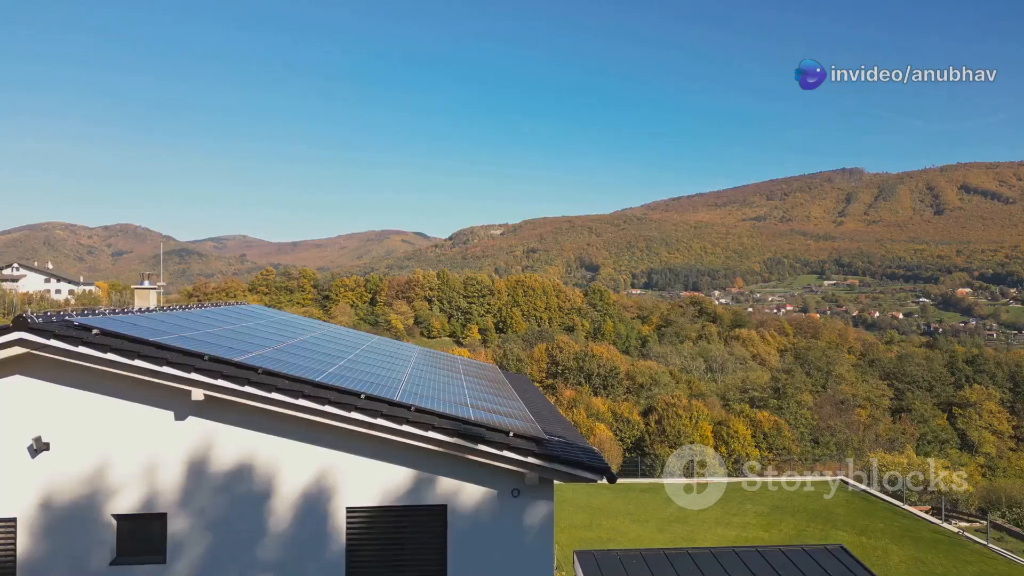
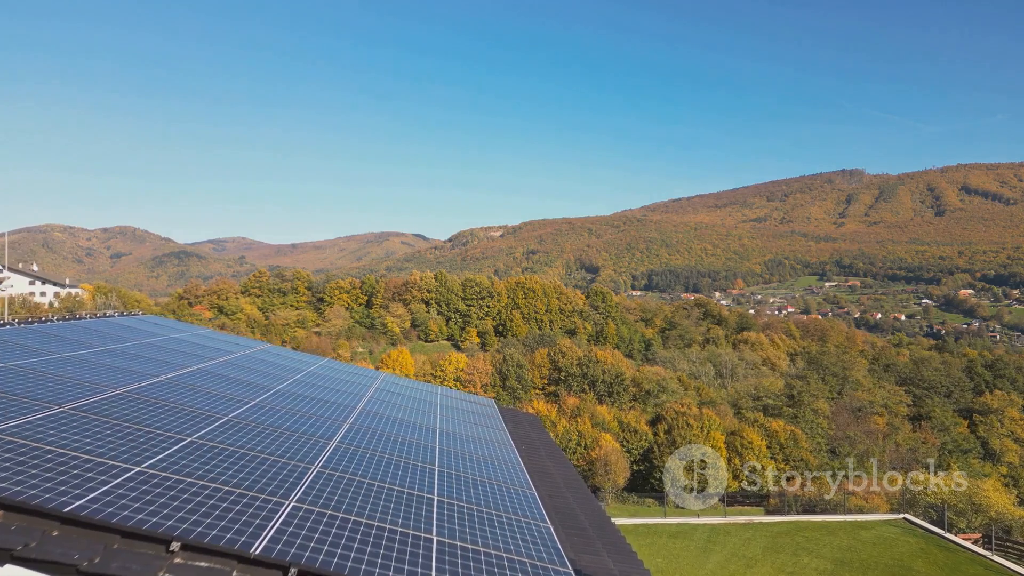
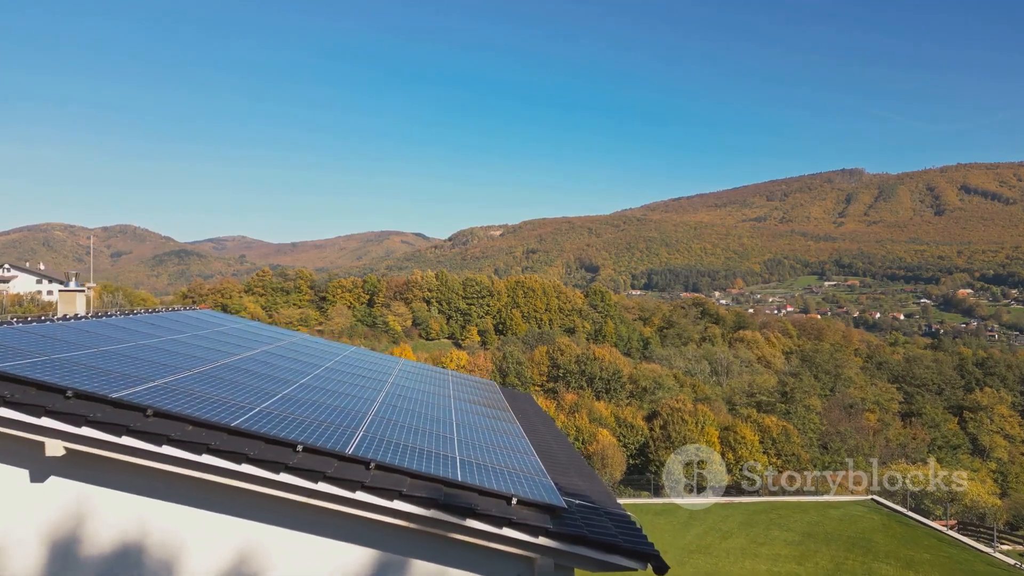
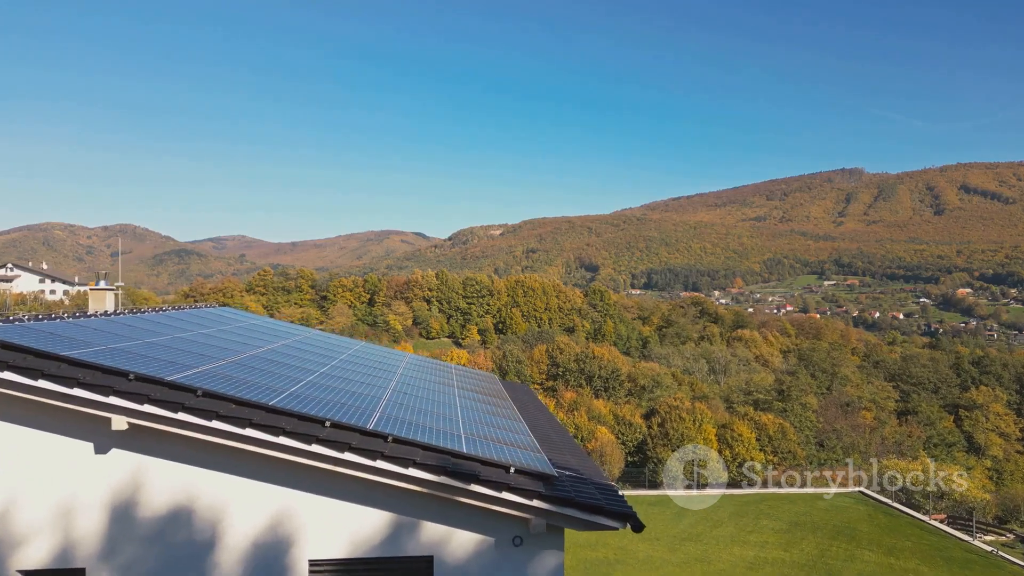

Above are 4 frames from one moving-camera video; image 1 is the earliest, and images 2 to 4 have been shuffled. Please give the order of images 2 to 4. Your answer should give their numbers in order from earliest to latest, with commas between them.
4, 3, 2
